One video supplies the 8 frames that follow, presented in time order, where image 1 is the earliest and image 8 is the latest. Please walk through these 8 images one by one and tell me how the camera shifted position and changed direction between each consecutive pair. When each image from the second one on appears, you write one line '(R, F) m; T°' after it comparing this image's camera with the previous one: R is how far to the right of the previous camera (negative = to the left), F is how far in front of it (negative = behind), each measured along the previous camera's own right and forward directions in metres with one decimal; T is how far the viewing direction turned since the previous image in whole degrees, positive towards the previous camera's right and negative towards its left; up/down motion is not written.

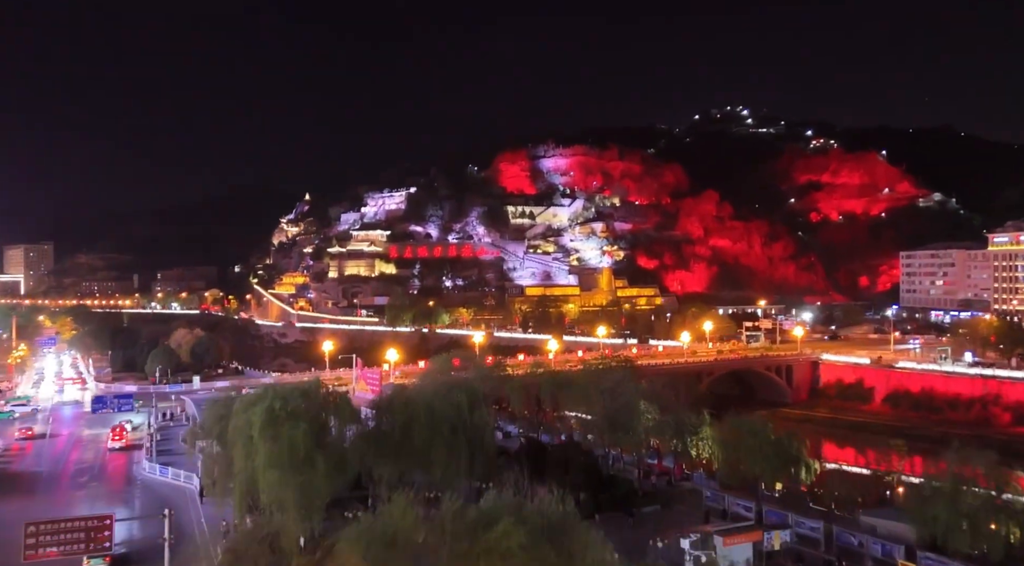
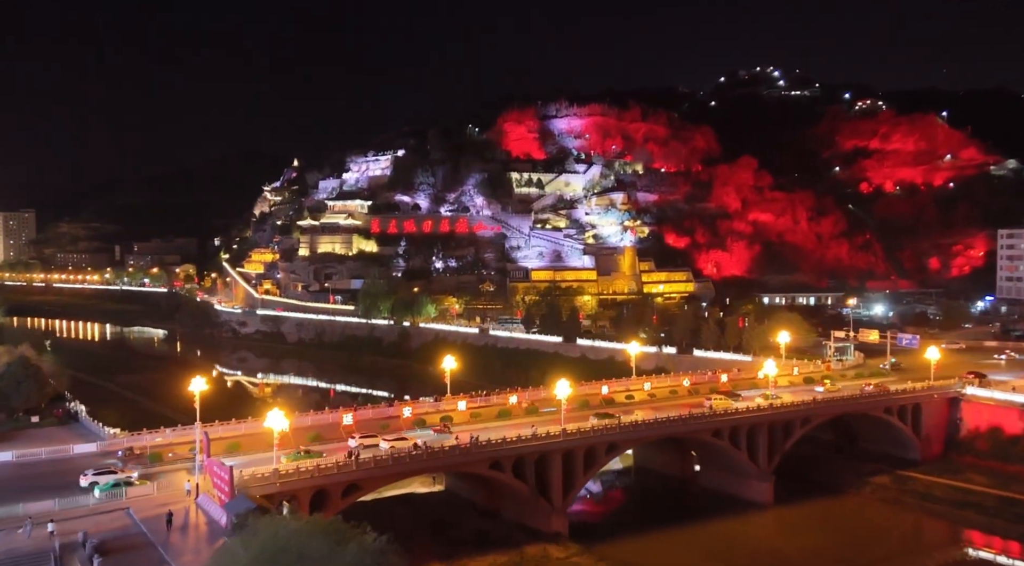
(+0.5, +11.1) m; -1°
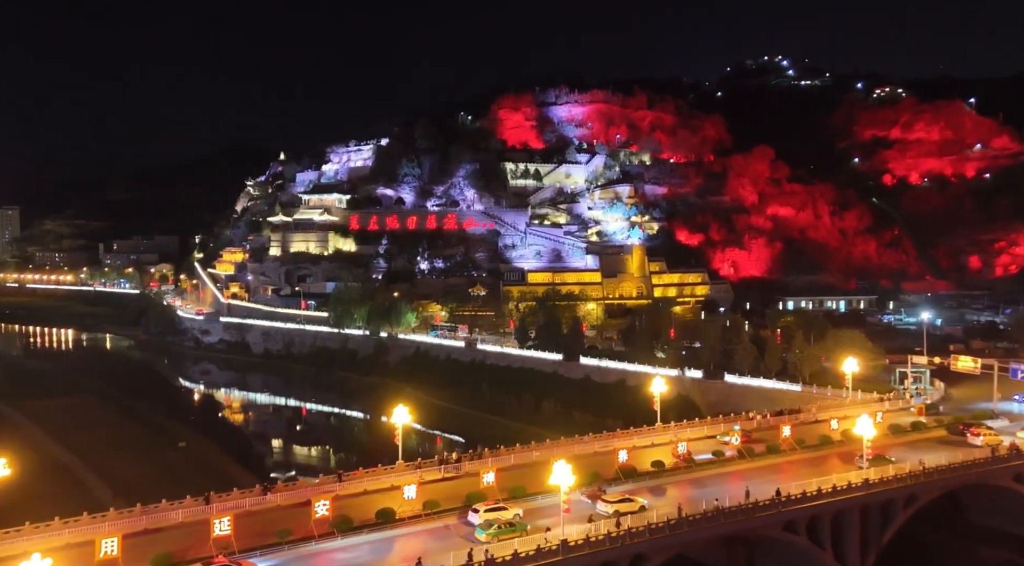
(+0.4, +6.1) m; 0°
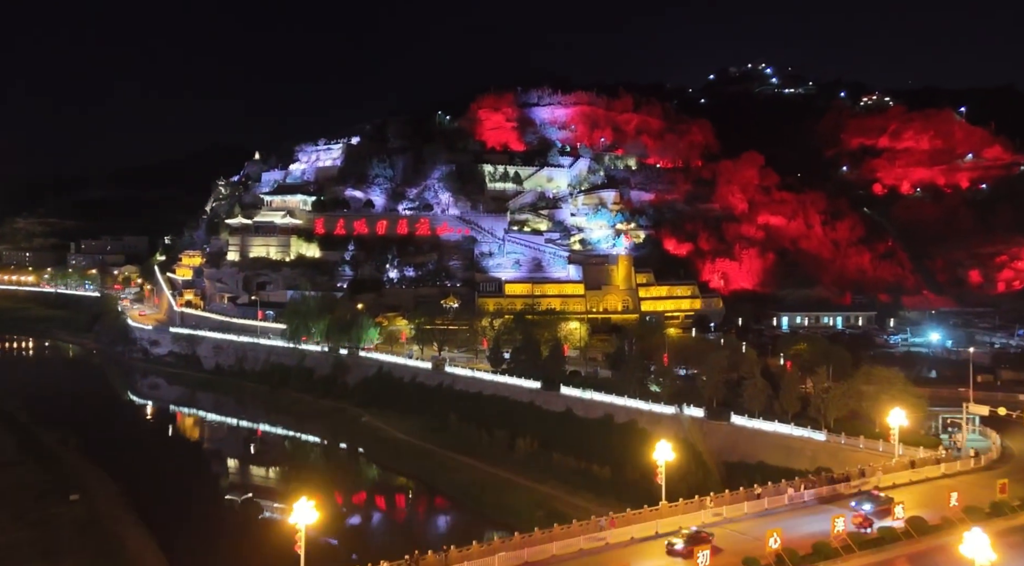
(+0.2, +3.5) m; +1°
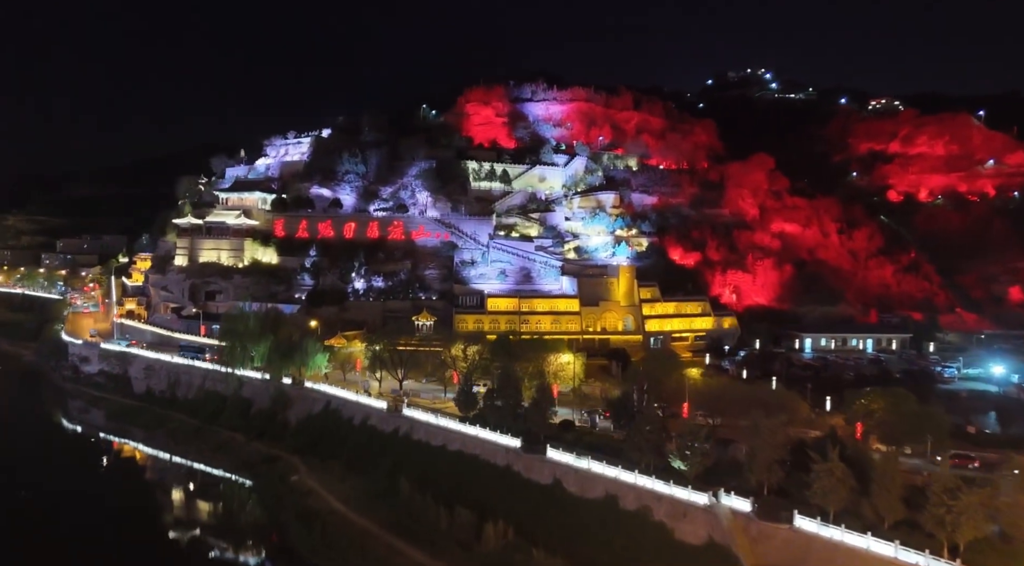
(+0.4, +6.0) m; 0°
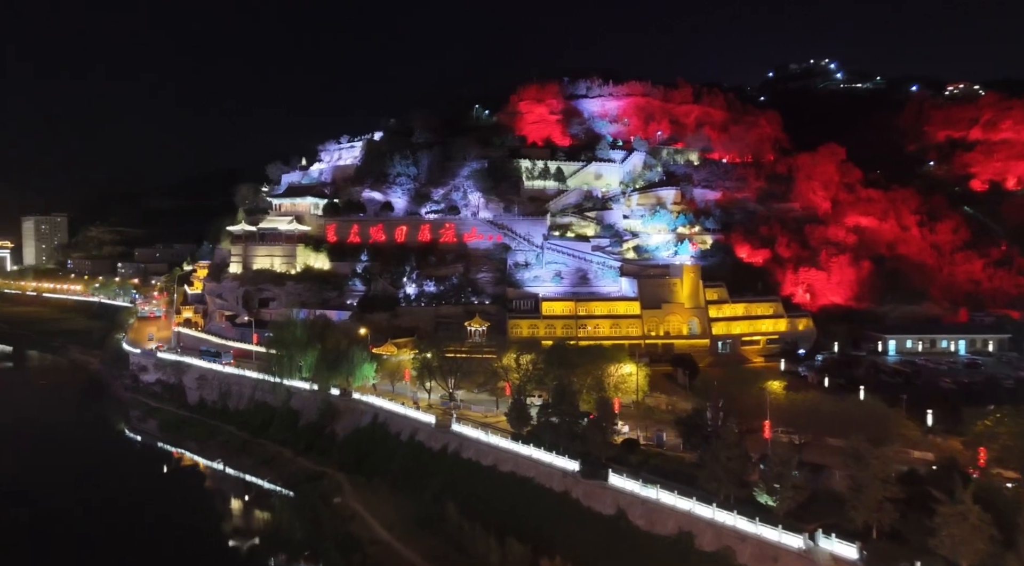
(+0.1, +2.2) m; -4°
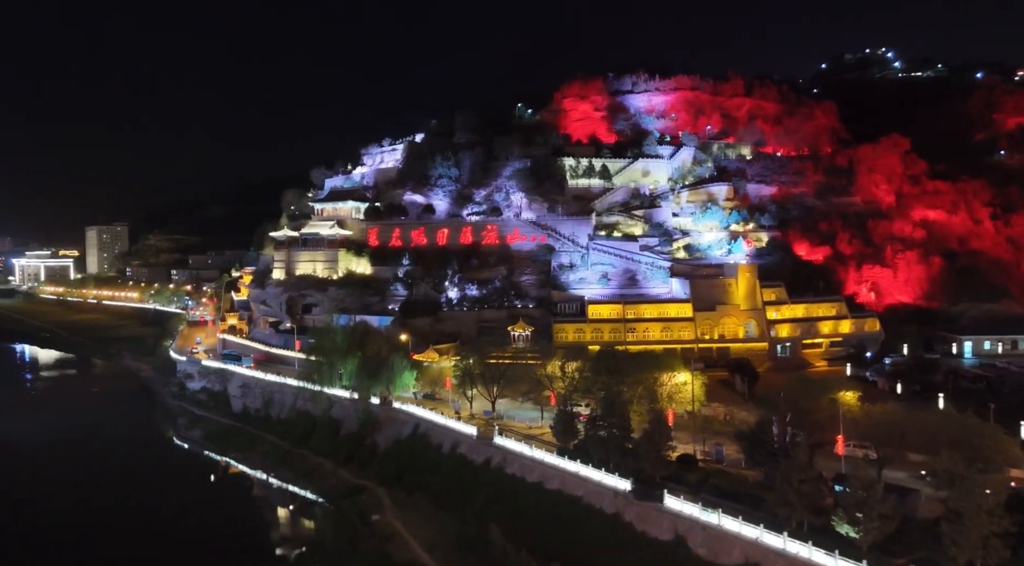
(+0.2, +1.5) m; -3°
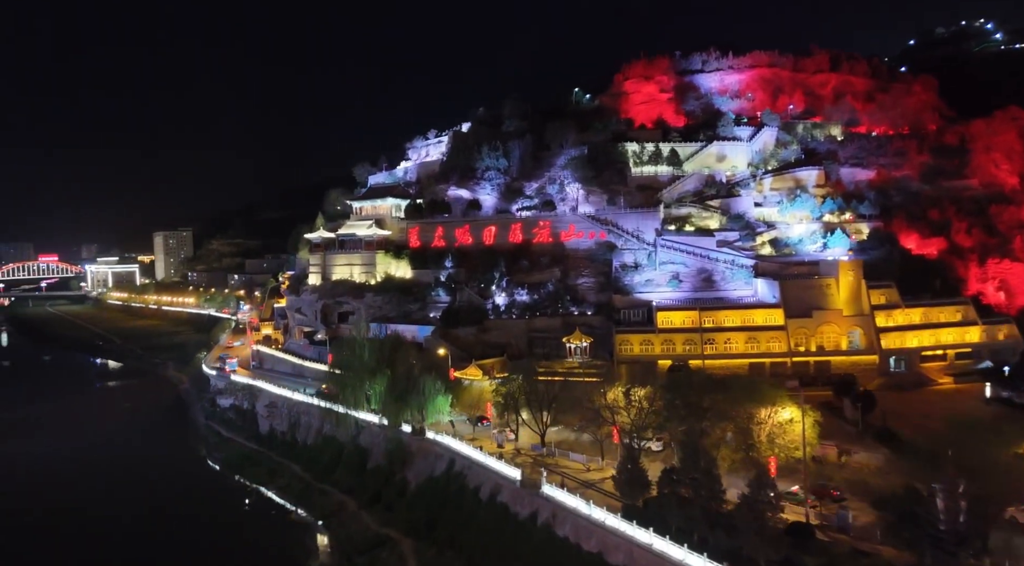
(+0.3, +5.0) m; -4°
